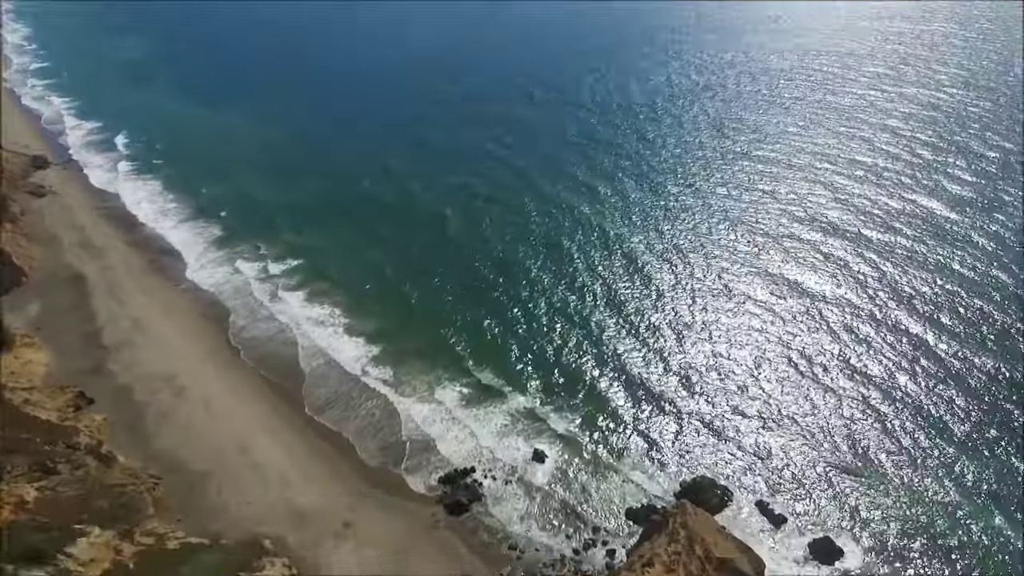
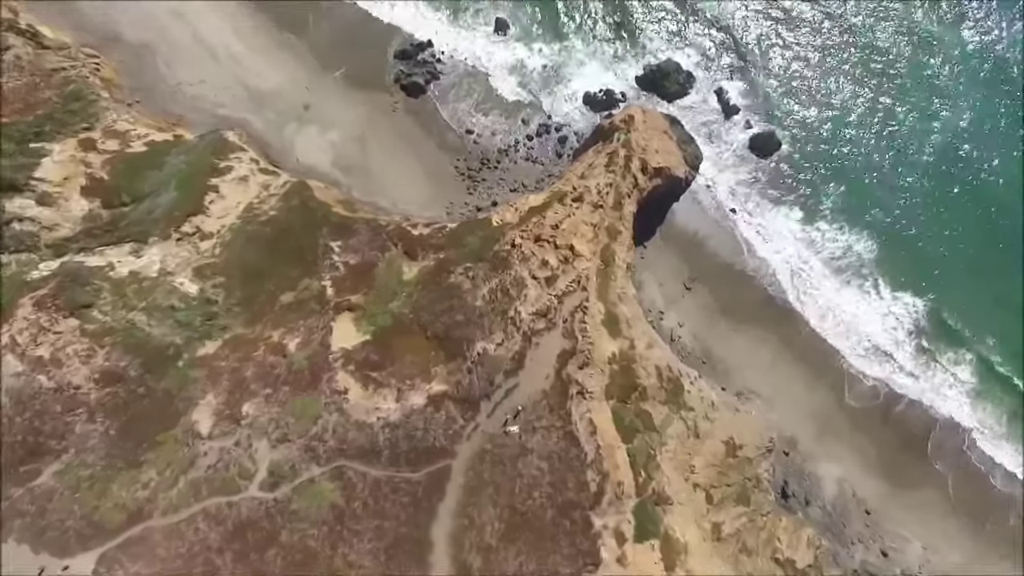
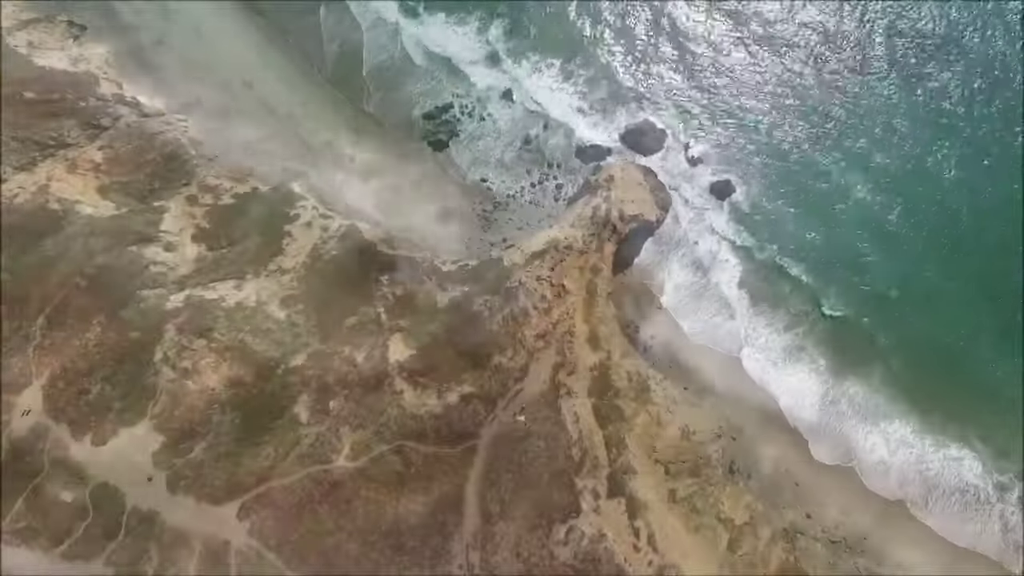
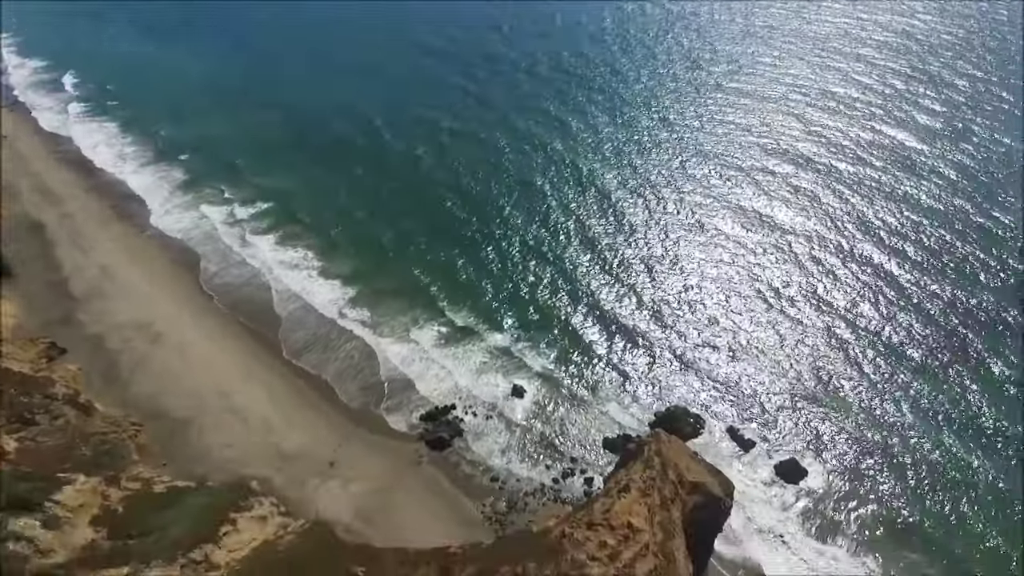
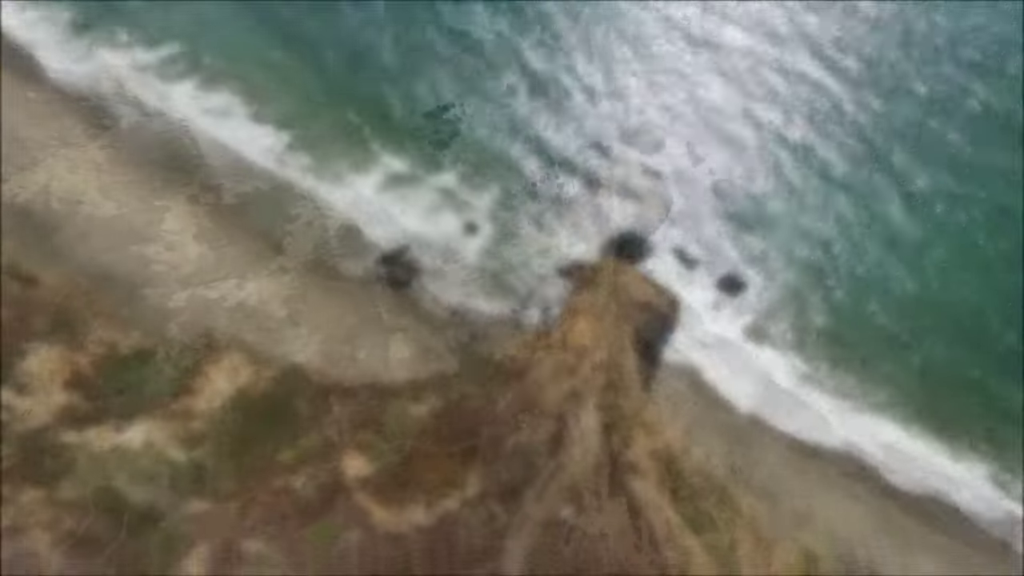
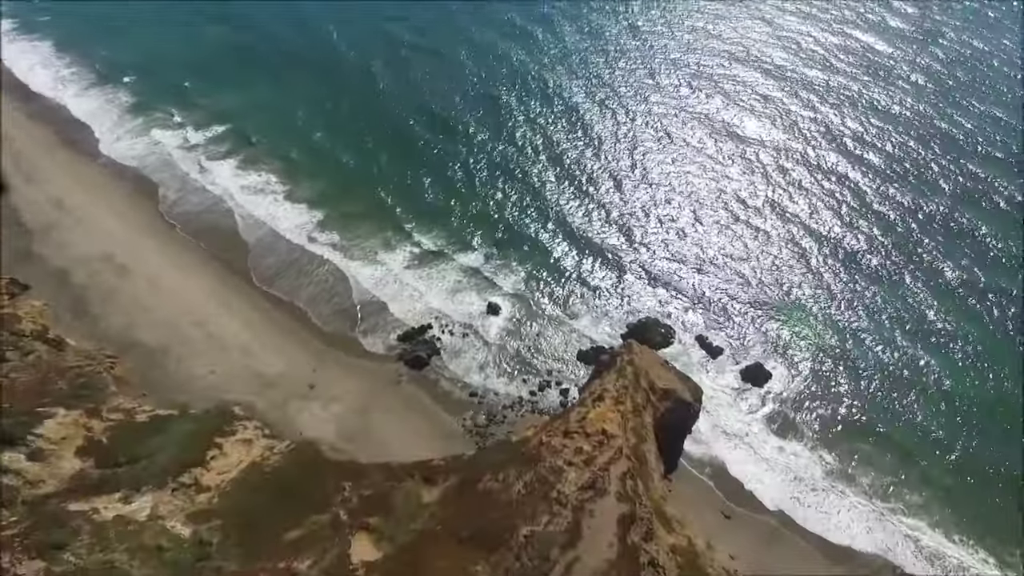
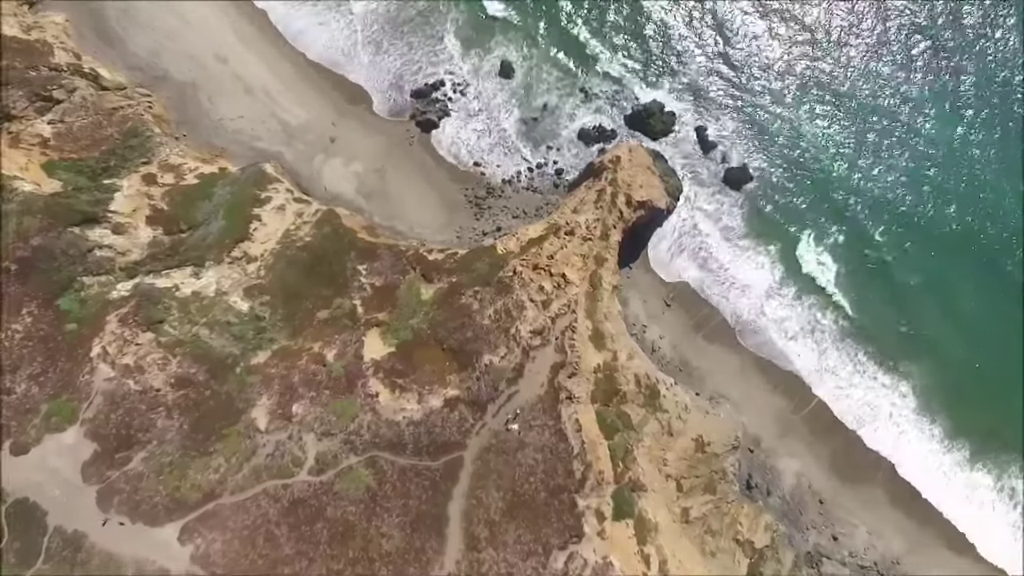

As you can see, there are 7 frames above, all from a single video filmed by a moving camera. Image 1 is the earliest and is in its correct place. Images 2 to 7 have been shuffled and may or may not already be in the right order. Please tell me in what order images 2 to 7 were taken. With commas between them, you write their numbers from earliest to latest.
4, 6, 5, 3, 7, 2
